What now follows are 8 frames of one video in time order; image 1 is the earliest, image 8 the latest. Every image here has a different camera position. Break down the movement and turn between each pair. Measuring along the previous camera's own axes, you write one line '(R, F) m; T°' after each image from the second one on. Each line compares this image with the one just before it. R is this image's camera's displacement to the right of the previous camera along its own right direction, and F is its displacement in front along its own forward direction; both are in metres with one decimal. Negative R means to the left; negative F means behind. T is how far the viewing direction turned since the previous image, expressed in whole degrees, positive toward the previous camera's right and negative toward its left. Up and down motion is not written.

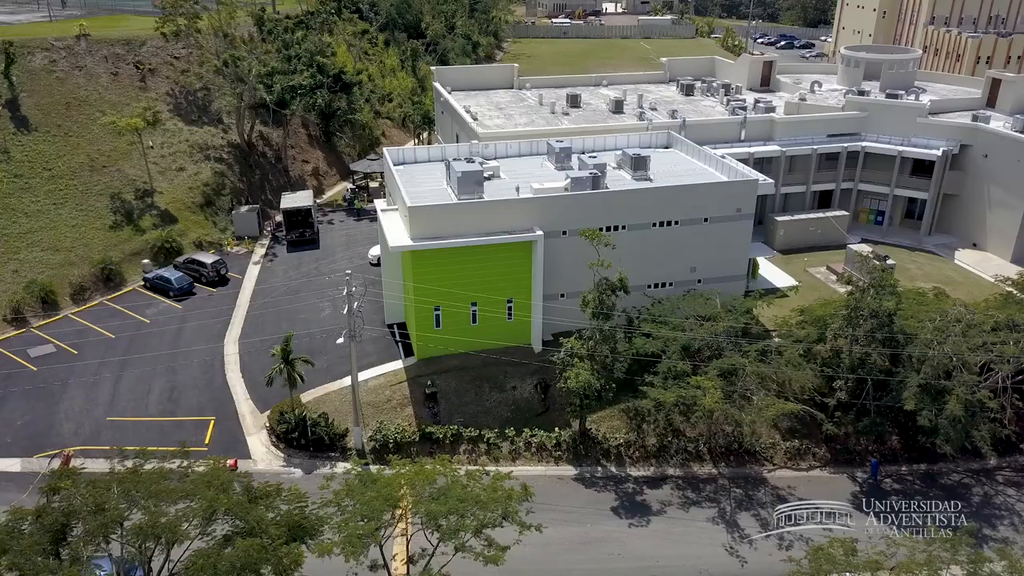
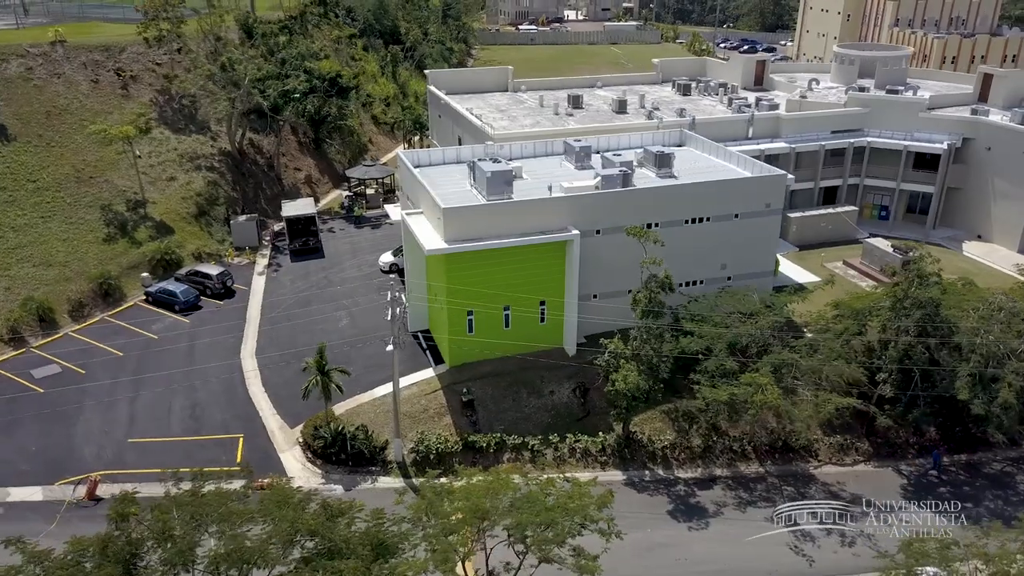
(-3.4, +1.1) m; +3°
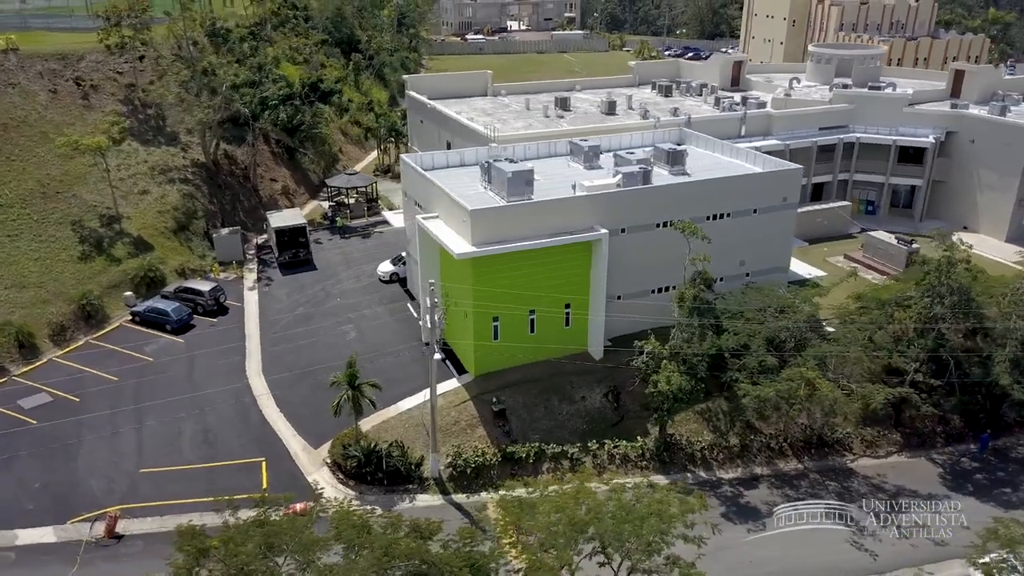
(-3.6, +1.4) m; +5°
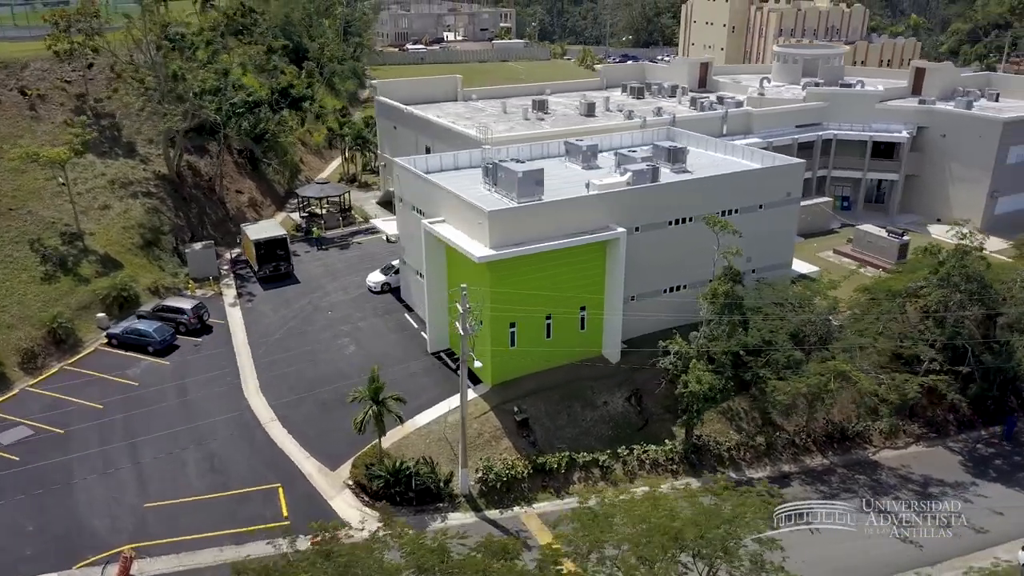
(-3.3, +1.4) m; +5°
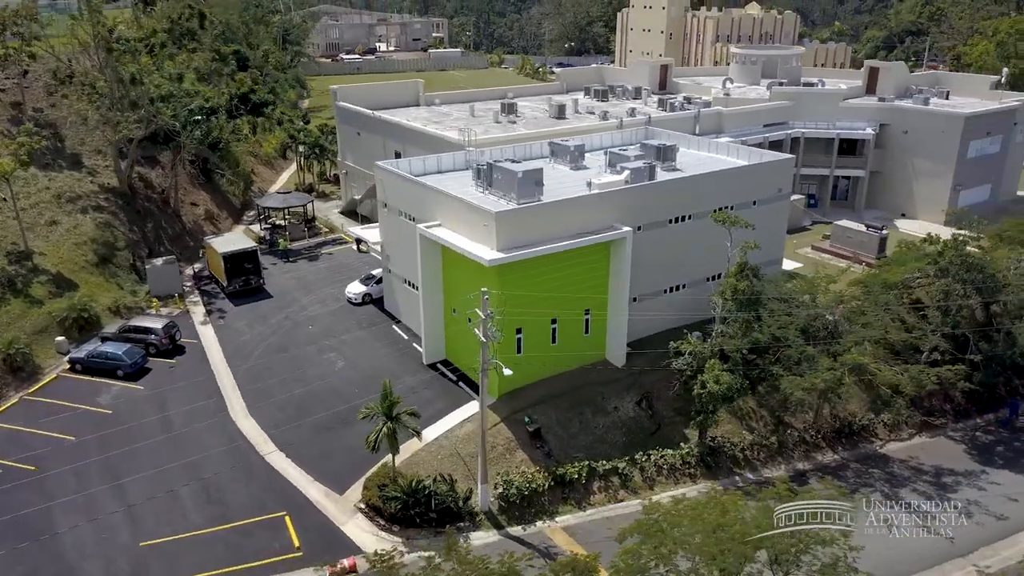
(-2.8, +1.4) m; +5°
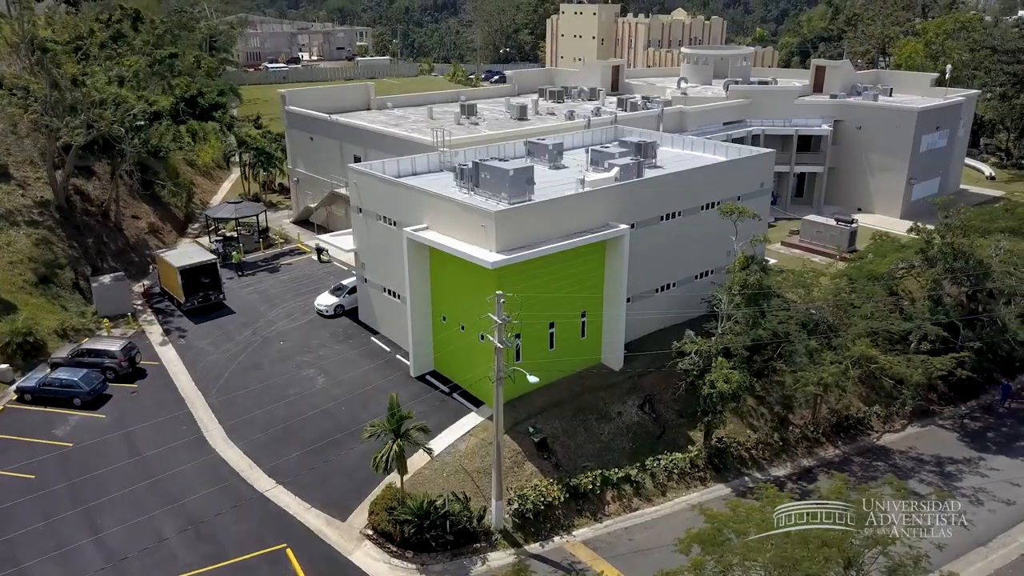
(-2.6, +1.6) m; +6°
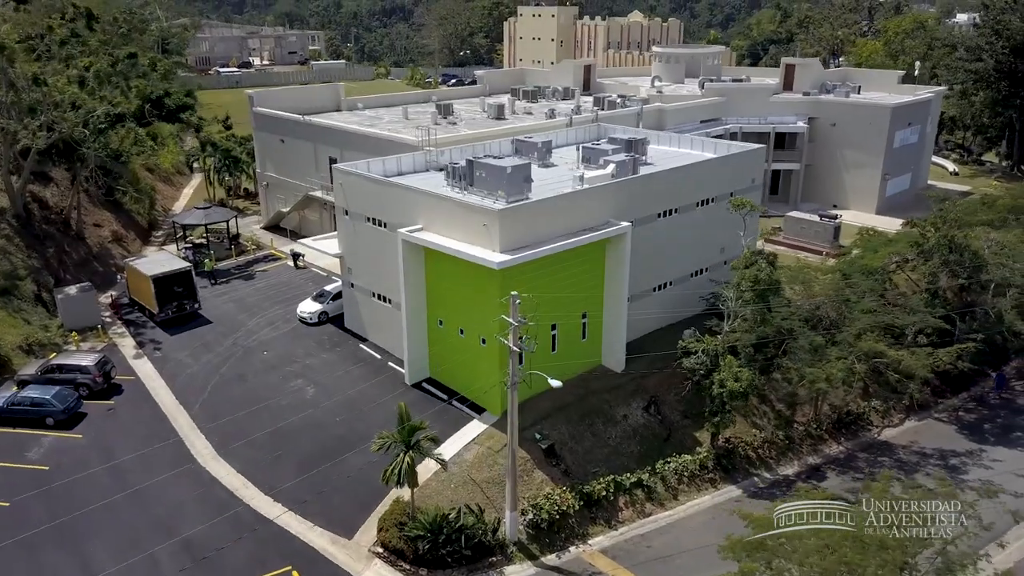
(-1.6, +1.1) m; +3°
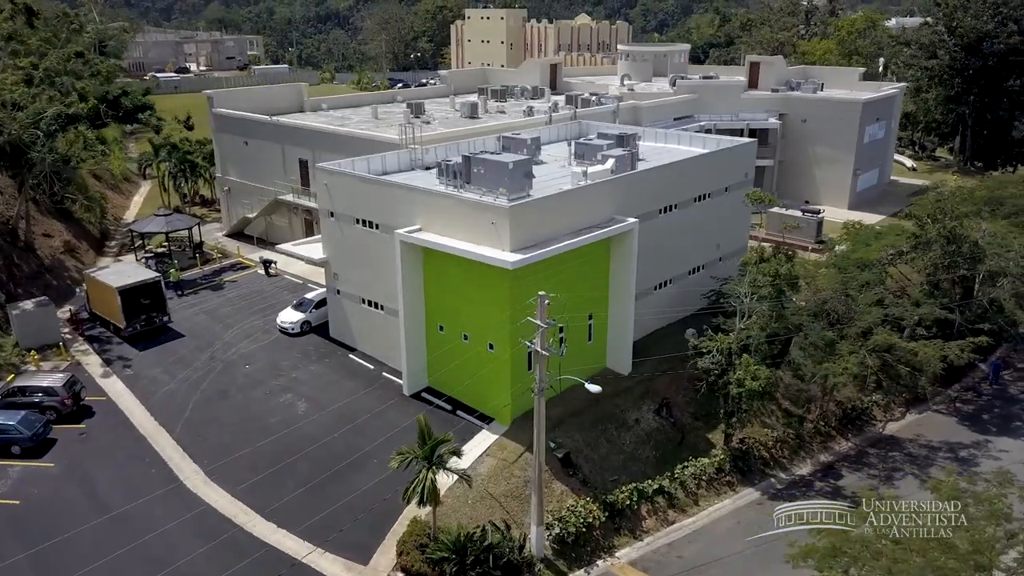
(-2.1, +1.5) m; +4°
